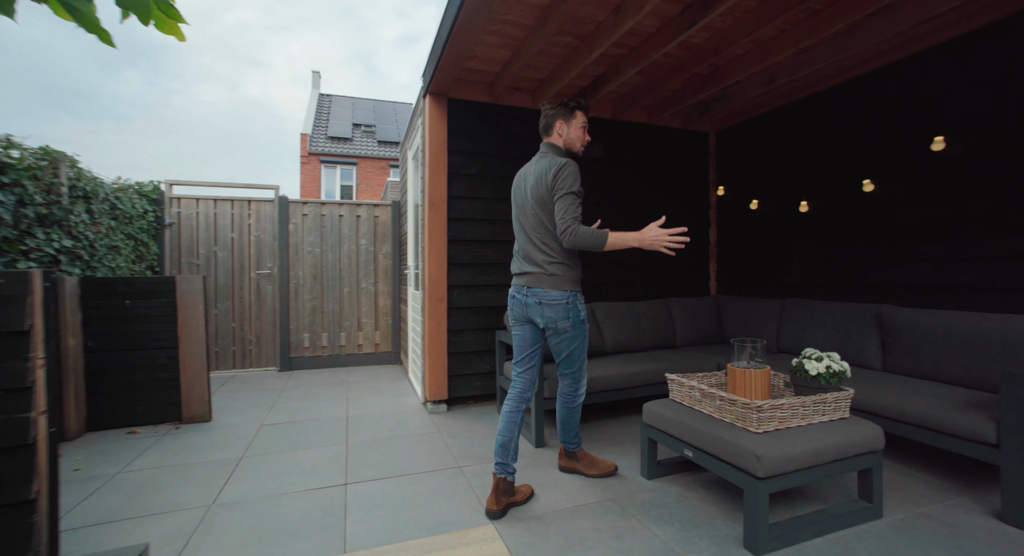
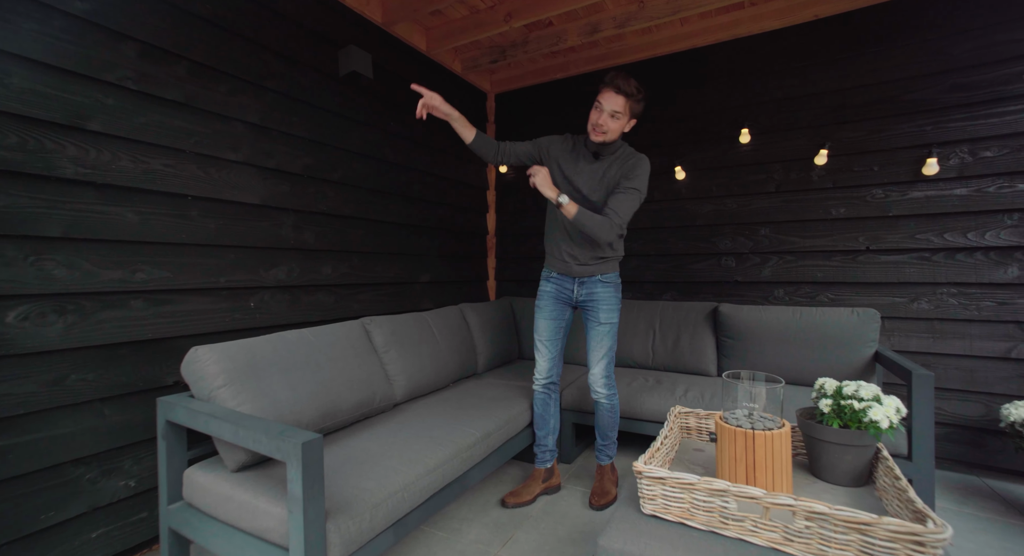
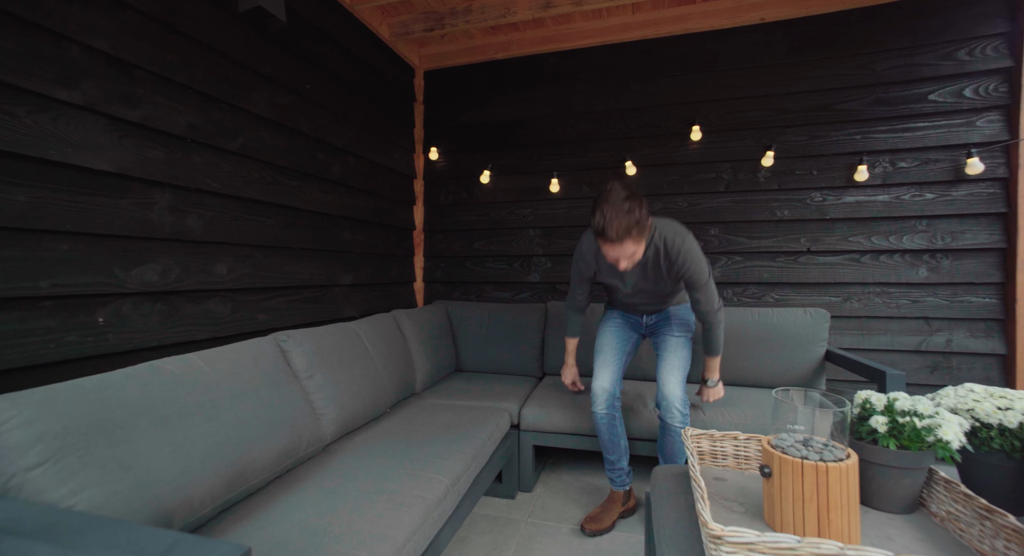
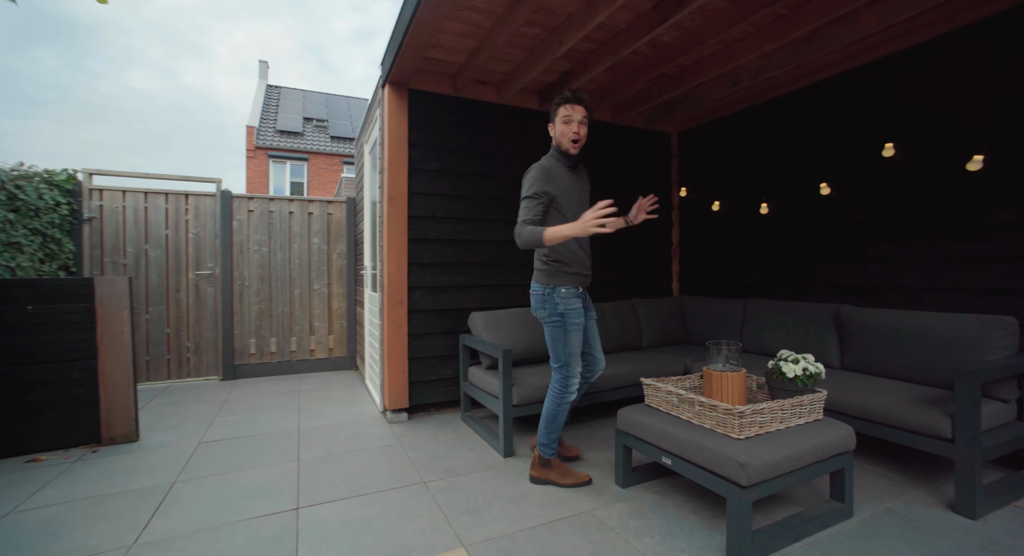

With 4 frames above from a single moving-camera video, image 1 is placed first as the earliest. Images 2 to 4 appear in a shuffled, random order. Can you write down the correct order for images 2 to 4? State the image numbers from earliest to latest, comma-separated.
4, 2, 3
